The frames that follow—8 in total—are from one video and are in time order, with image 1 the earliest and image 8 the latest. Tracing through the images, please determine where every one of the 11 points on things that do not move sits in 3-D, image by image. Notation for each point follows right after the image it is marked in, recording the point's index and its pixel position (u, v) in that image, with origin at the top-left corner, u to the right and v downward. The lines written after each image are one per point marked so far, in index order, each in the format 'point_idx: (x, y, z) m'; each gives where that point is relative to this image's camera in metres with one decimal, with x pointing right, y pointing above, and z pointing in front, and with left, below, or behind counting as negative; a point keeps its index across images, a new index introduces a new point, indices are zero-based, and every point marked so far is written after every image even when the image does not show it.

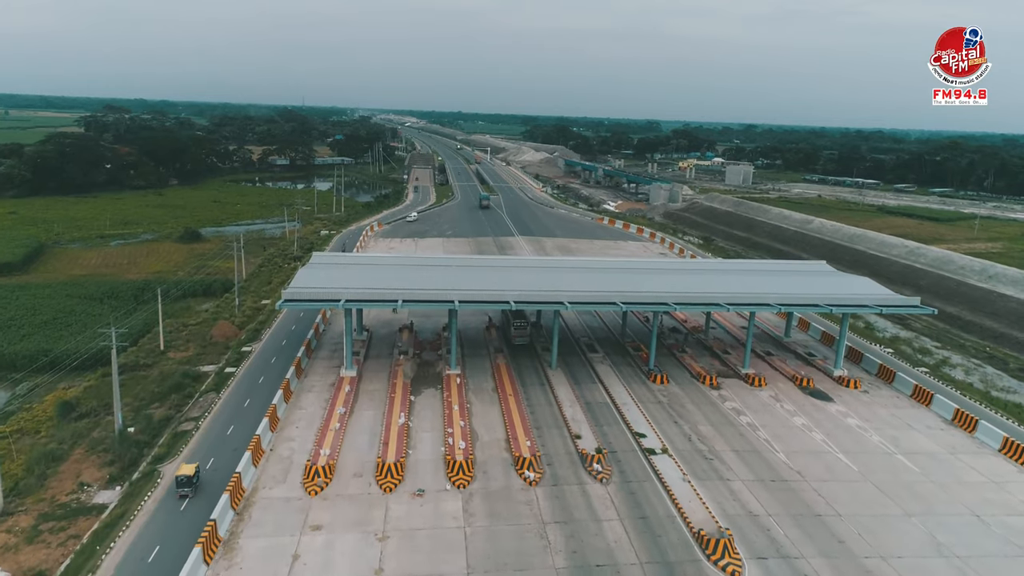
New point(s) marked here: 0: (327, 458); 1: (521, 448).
0: (-4.7, -4.3, +18.0) m
1: (+0.2, -4.2, +18.6) m
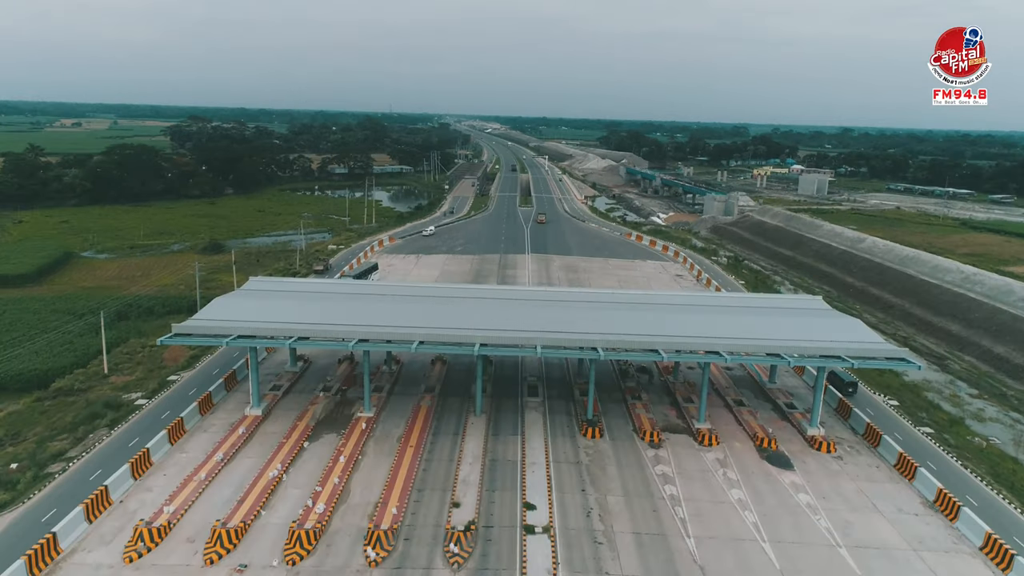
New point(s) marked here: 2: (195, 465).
0: (-7.9, -5.3, +16.4) m
1: (-3.0, -5.3, +16.4) m
2: (-8.5, -4.7, +19.1) m
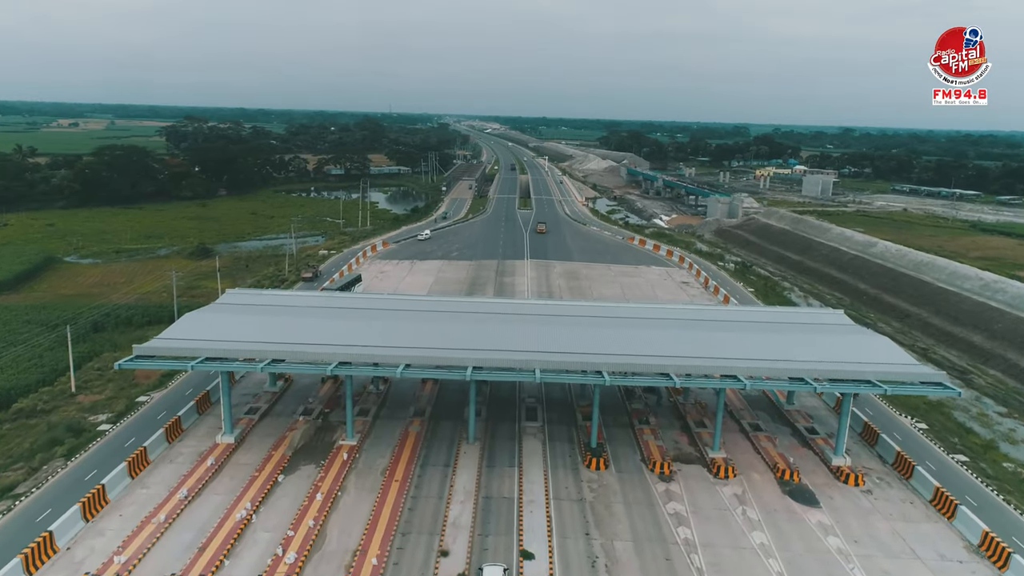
0: (-8.0, -5.7, +14.4) m
1: (-3.1, -5.7, +14.5) m
2: (-8.6, -5.2, +17.2) m
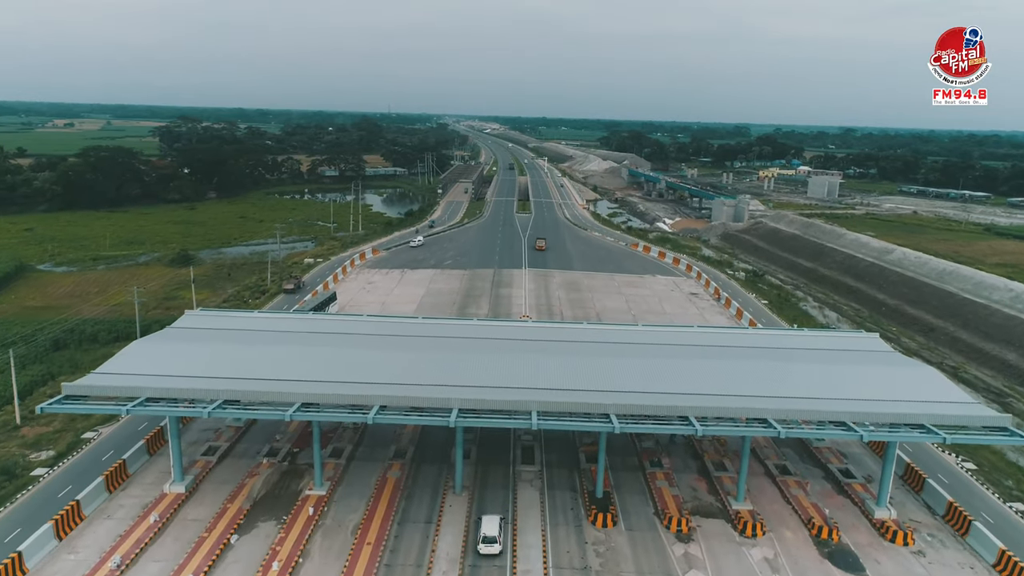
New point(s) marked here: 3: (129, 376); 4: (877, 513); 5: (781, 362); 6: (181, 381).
0: (-8.2, -6.3, +11.8) m
1: (-3.3, -6.3, +11.8) m
2: (-8.7, -5.8, +14.5) m
3: (-8.9, -2.0, +16.6) m
4: (+8.7, -5.4, +17.1) m
5: (+6.9, -1.9, +18.4) m
6: (-7.6, -2.1, +16.4) m
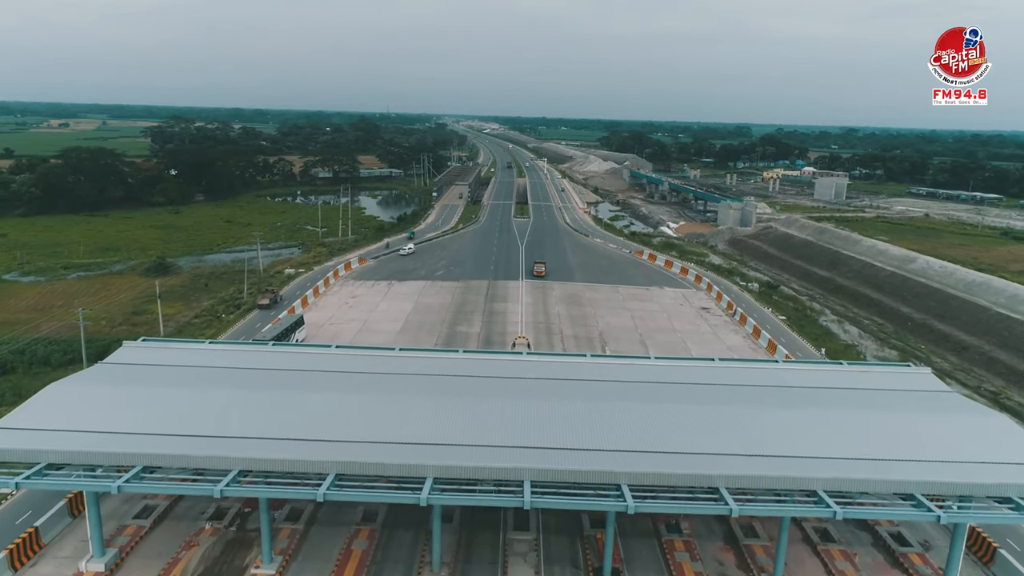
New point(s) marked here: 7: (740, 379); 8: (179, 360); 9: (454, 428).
0: (-8.4, -7.0, +8.8) m
1: (-3.5, -7.0, +8.8) m
2: (-9.0, -6.5, +11.5) m
3: (-9.1, -2.7, +13.6) m
4: (+8.5, -6.1, +14.0) m
5: (+6.7, -2.6, +15.4) m
6: (-7.8, -2.8, +13.4) m
7: (+5.5, -2.2, +17.2) m
8: (-8.3, -1.8, +17.7) m
9: (-1.1, -2.8, +14.2) m
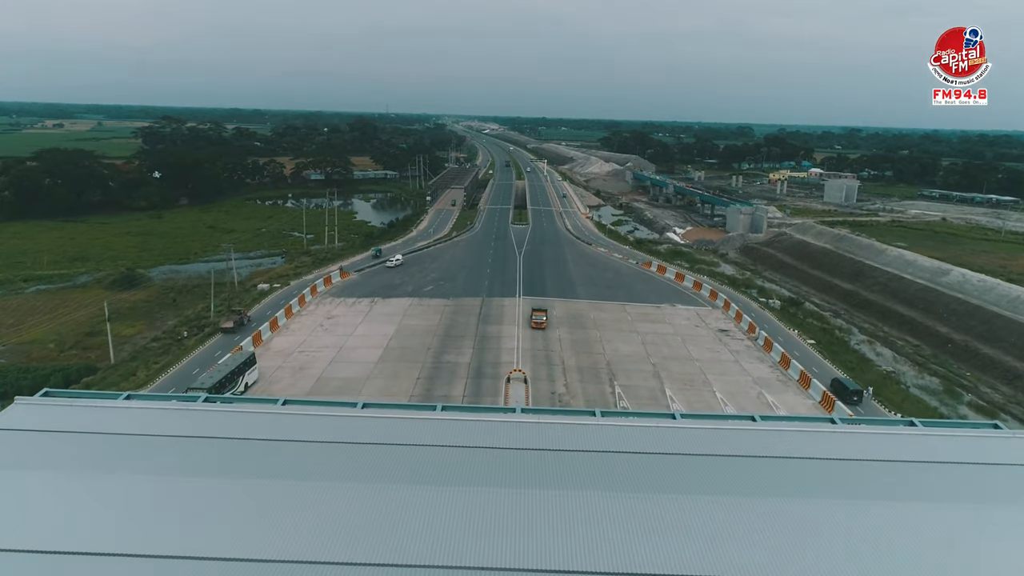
0: (-8.6, -7.9, +5.0) m
1: (-3.7, -7.9, +5.0) m
2: (-9.2, -7.4, +7.7) m
3: (-9.3, -3.6, +9.8) m
4: (+8.3, -7.0, +10.3) m
5: (+6.5, -3.5, +11.6) m
6: (-8.0, -3.7, +9.7) m
7: (+5.3, -3.0, +13.4) m
8: (-8.5, -2.6, +14.0) m
9: (-1.3, -3.7, +10.4) m
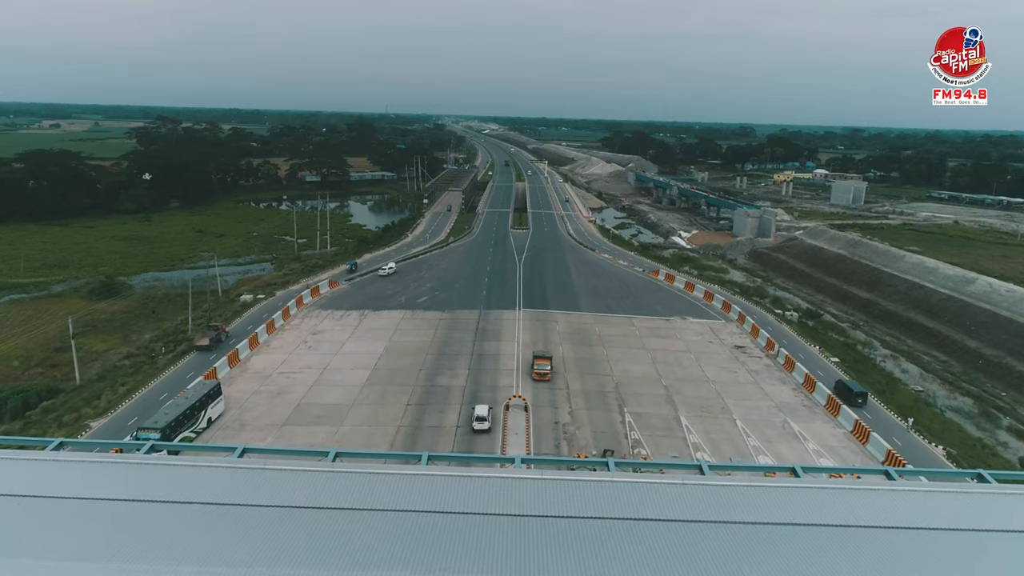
0: (-8.7, -8.5, +2.7) m
1: (-3.7, -8.4, +2.7) m
2: (-9.2, -7.9, +5.4) m
3: (-9.4, -4.2, +7.6) m
4: (+8.3, -7.5, +8.0) m
5: (+6.5, -4.0, +9.3) m
6: (-8.1, -4.2, +7.4) m
7: (+5.3, -3.6, +11.1) m
8: (-8.5, -3.2, +11.7) m
9: (-1.4, -4.2, +8.1) m
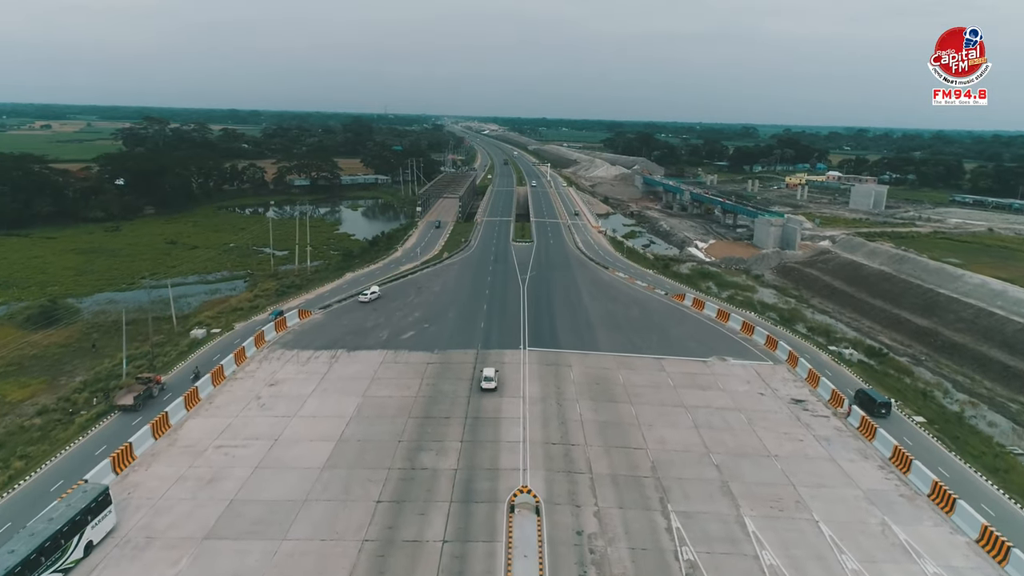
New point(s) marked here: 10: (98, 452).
0: (-8.5, -9.8, -2.9) m
1: (-3.6, -9.8, -2.9) m
2: (-9.0, -9.3, -0.2) m
3: (-9.2, -5.5, +1.9) m
4: (+8.5, -8.8, +2.3) m
5: (+6.6, -5.3, +3.7) m
6: (-7.9, -5.6, +1.7) m
7: (+5.4, -4.9, +5.5) m
8: (-8.4, -4.5, +6.0) m
9: (-1.2, -5.5, +2.5) m
10: (-11.2, -4.4, +19.4) m
